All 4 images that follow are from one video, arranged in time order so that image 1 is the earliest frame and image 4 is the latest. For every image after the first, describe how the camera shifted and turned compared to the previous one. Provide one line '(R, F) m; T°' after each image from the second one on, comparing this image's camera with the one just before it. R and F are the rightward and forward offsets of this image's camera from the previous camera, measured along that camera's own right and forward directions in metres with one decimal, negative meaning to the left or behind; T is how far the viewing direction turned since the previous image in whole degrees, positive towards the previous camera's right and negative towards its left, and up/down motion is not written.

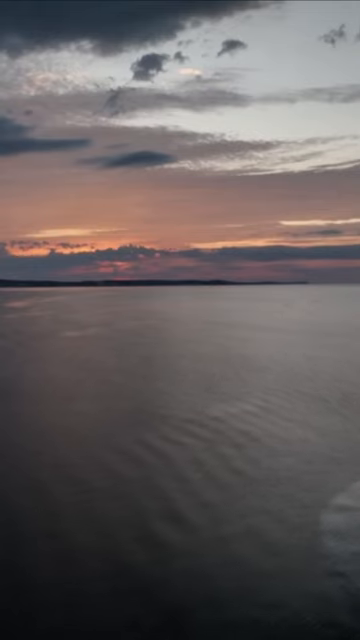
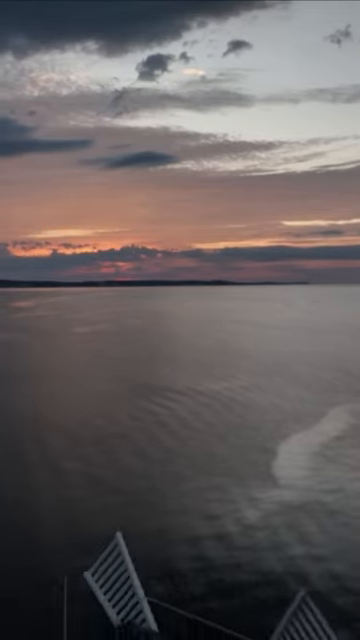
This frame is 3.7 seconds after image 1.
(-0.1, -2.3) m; 0°
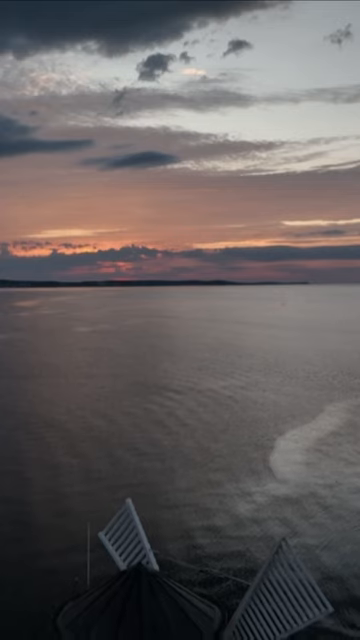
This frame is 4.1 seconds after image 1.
(-0.1, -0.8) m; 0°
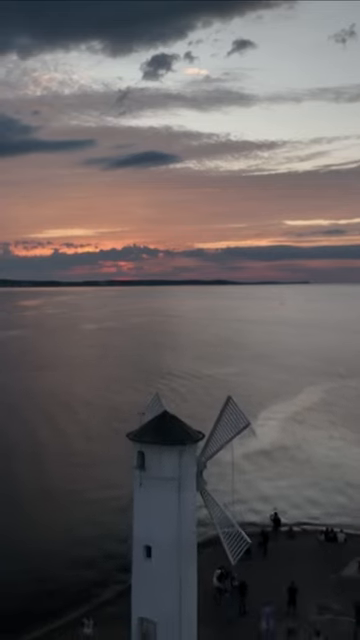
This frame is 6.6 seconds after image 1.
(+0.1, -1.5) m; 0°
